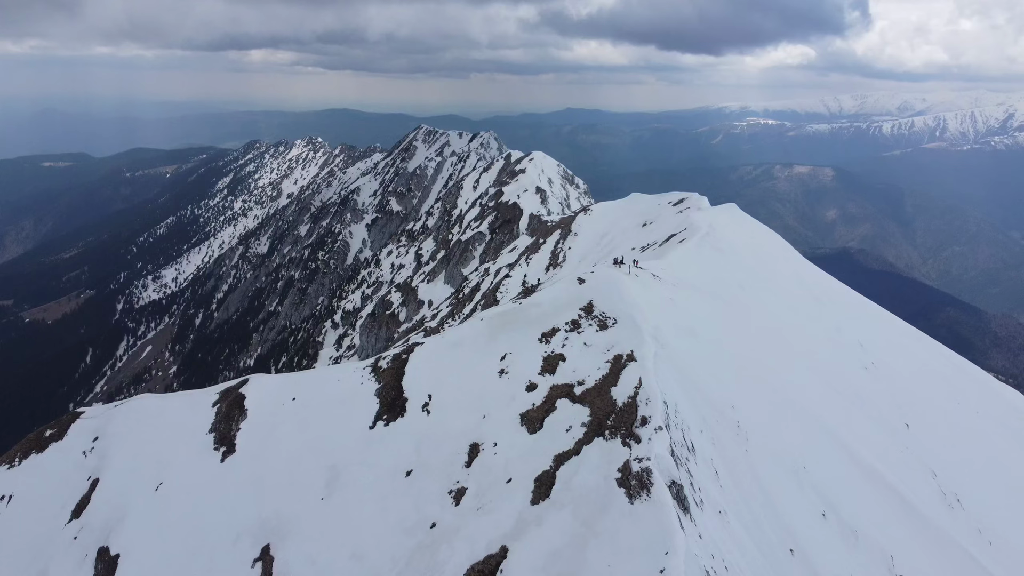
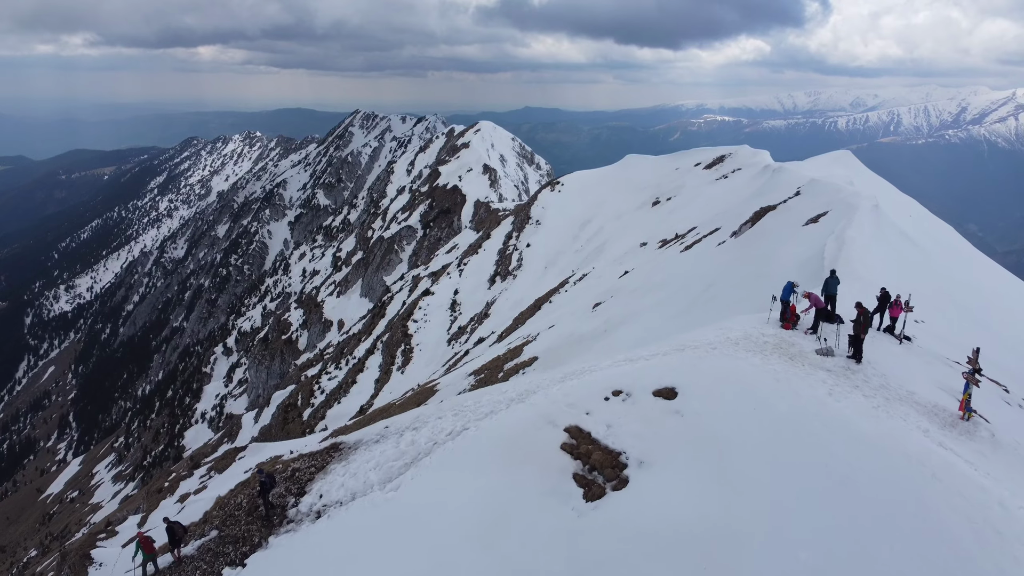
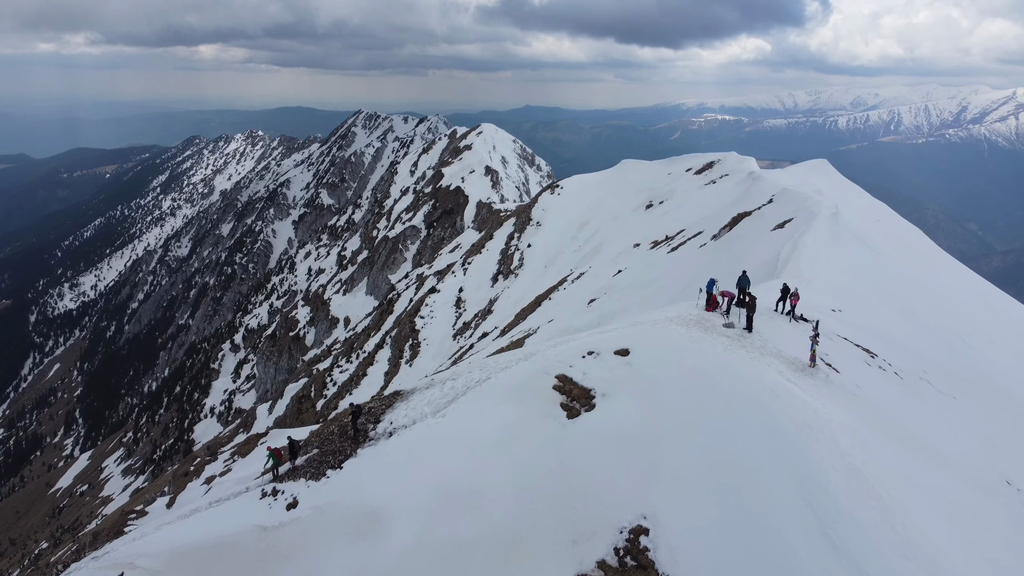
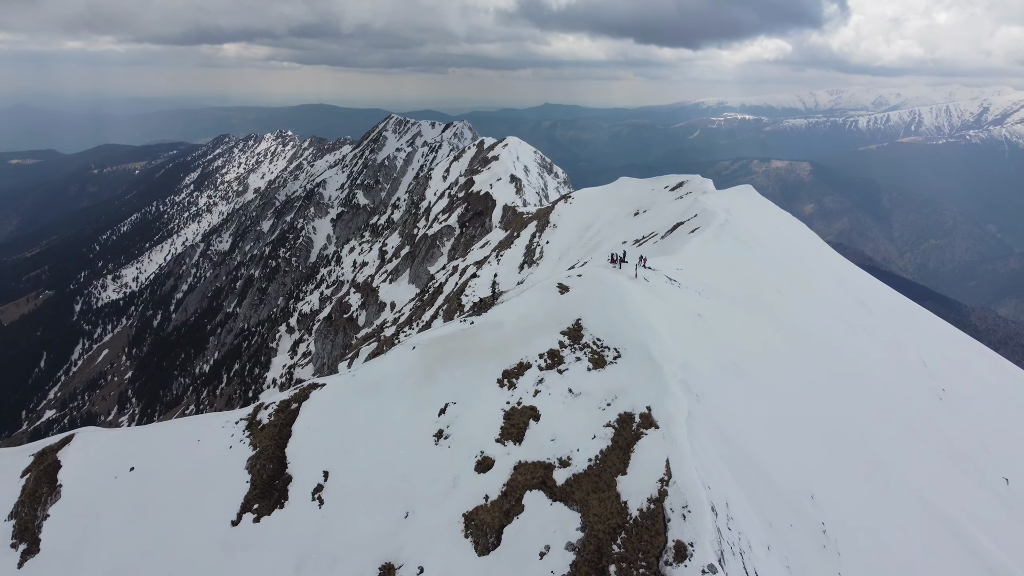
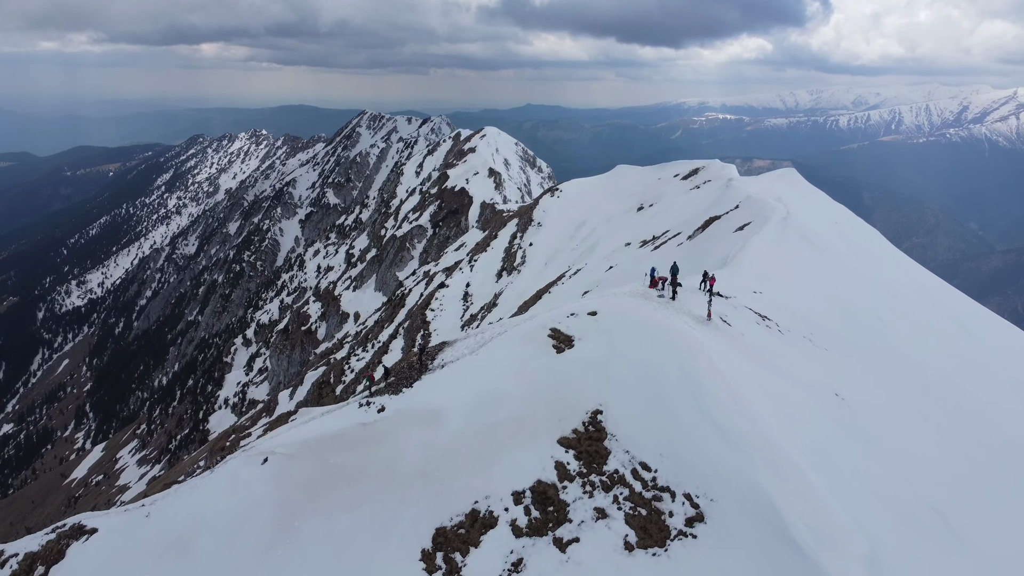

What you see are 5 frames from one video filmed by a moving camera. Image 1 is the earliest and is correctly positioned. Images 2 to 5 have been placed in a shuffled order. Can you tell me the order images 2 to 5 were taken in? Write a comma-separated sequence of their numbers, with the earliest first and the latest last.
4, 5, 3, 2
